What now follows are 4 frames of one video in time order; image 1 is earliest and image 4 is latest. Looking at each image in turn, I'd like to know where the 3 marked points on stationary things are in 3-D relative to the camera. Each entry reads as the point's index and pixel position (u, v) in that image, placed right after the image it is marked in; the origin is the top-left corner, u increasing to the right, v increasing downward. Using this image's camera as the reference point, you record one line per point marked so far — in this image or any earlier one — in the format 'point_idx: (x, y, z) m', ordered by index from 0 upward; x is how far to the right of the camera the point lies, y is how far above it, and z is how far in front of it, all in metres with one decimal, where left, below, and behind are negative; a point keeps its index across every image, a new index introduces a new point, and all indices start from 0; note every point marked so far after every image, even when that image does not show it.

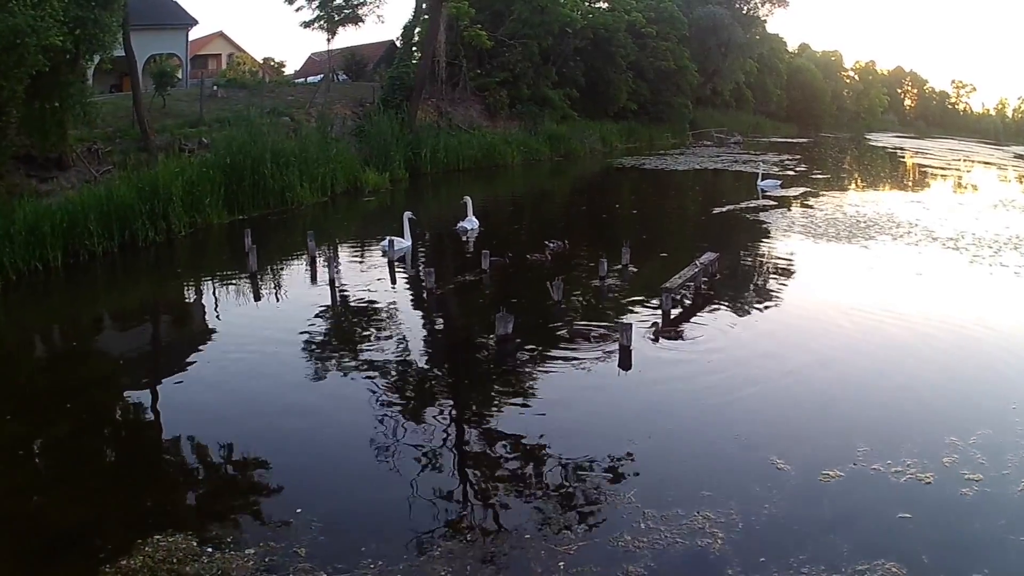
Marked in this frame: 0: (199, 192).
0: (-7.2, +2.0, +18.9) m
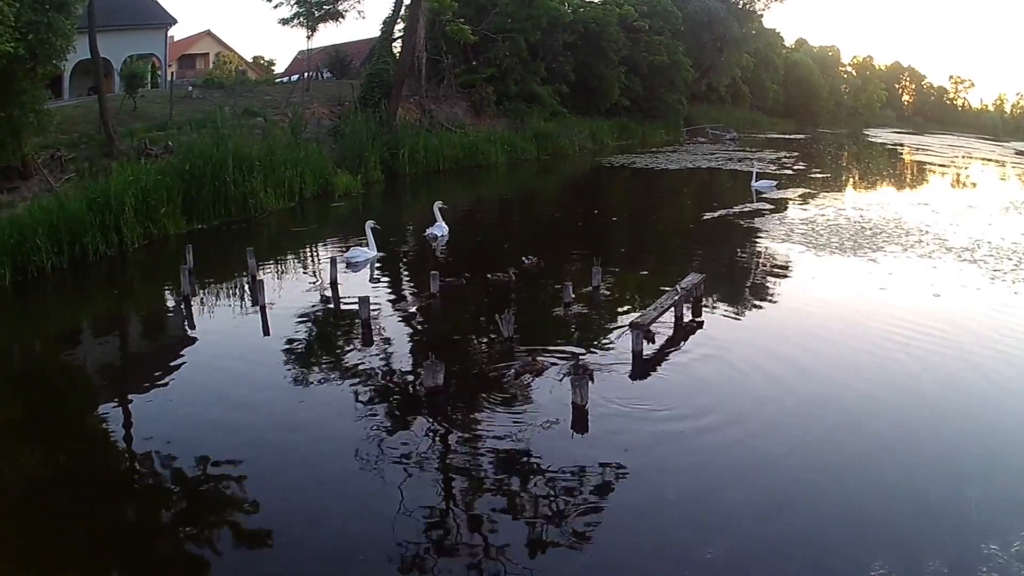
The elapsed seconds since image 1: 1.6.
0: (-7.6, +1.8, +17.9) m
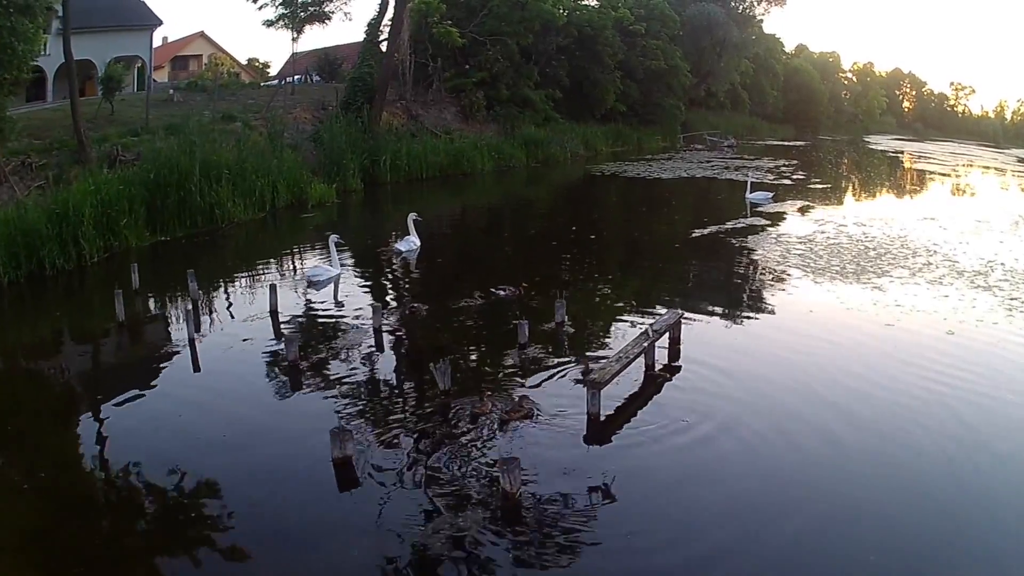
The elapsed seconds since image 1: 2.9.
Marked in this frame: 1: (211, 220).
0: (-7.9, +1.5, +17.0) m
1: (-6.8, +1.6, +19.4) m
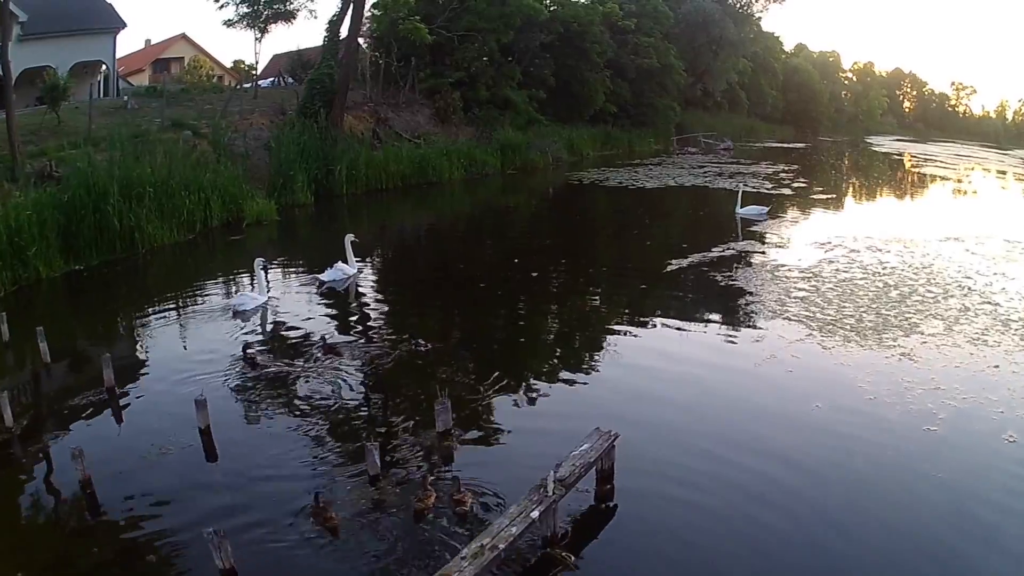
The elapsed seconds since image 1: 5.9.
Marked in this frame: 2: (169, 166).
0: (-8.5, +1.0, +15.1) m
1: (-7.4, +1.1, +17.5) m
2: (-7.2, +2.8, +18.4) m
